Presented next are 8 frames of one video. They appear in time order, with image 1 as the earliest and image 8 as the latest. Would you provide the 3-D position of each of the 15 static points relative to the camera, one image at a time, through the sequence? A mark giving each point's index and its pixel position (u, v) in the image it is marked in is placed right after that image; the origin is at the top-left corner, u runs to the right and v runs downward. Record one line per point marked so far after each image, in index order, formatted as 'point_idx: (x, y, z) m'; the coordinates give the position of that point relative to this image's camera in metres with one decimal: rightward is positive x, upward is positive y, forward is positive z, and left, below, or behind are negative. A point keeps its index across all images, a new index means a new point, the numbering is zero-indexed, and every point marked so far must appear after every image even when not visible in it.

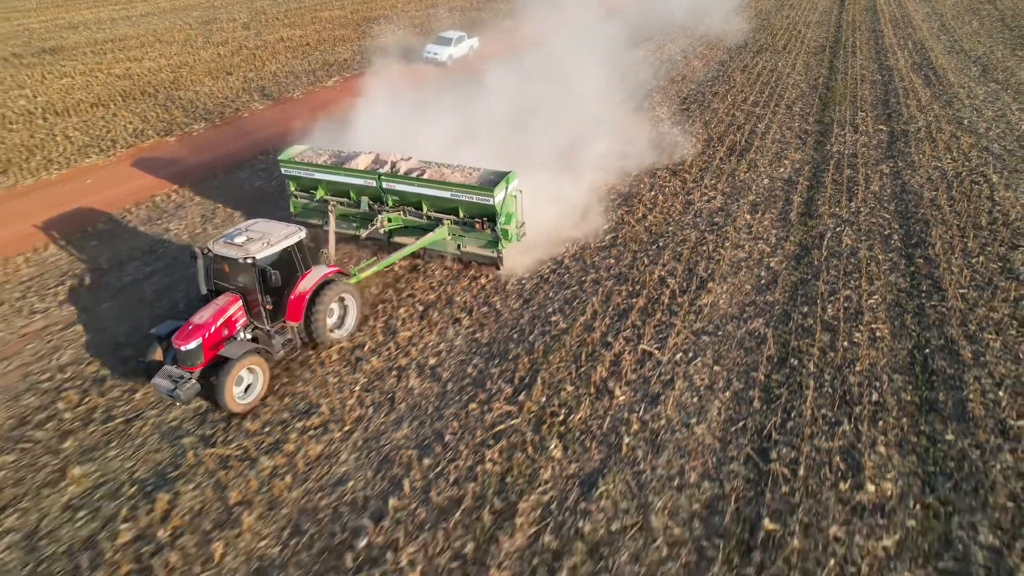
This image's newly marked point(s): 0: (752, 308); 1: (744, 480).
0: (+3.4, -0.3, +8.3) m
1: (+2.3, -1.9, +5.8) m
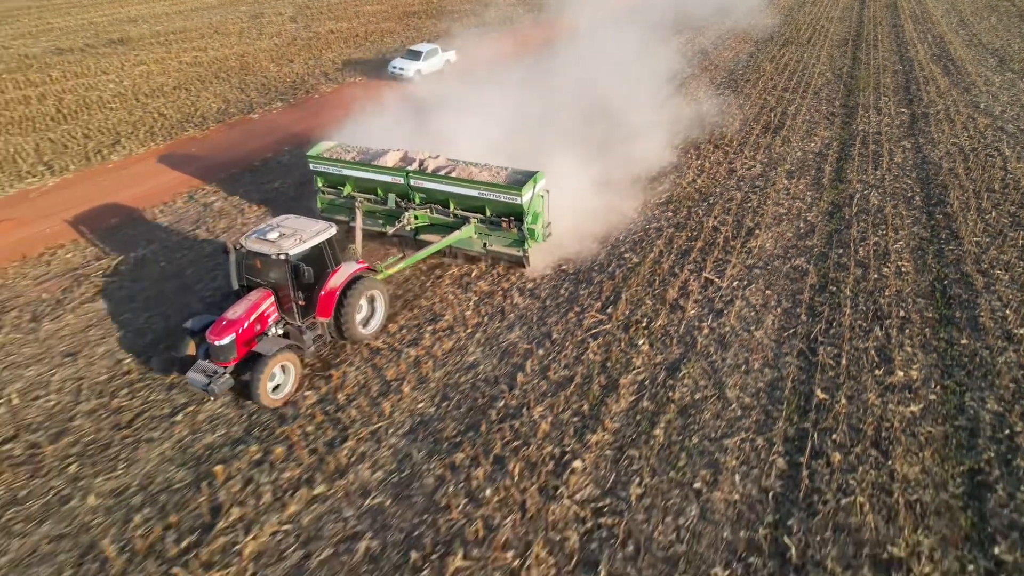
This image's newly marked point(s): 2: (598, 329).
0: (+4.7, +0.6, +9.7) m
1: (+3.5, -1.0, +7.2) m
2: (+1.1, -0.6, +7.9) m
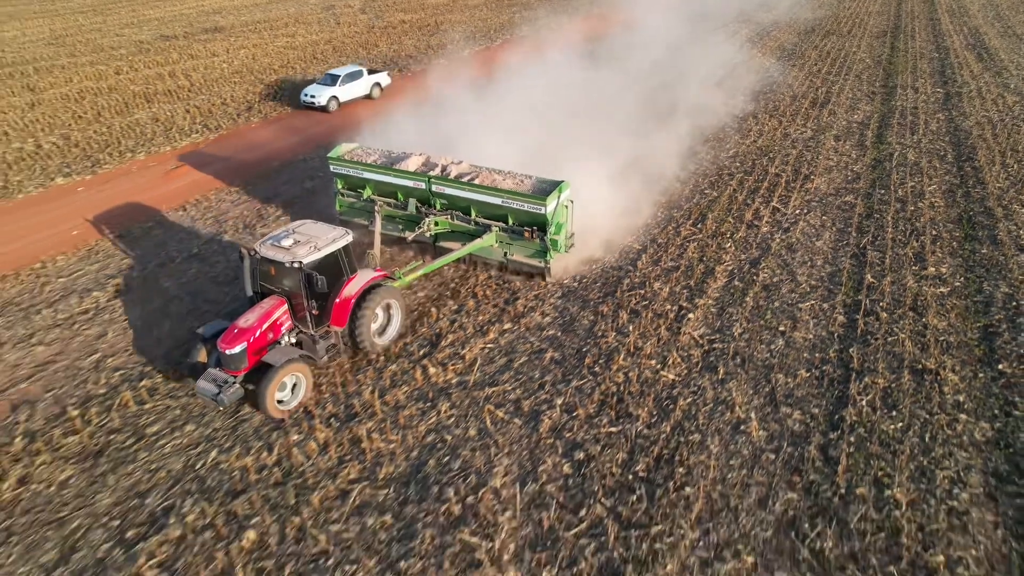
0: (+6.7, +2.0, +11.8) m
1: (+5.4, +0.4, +9.4) m
2: (+3.1, +0.8, +10.2) m
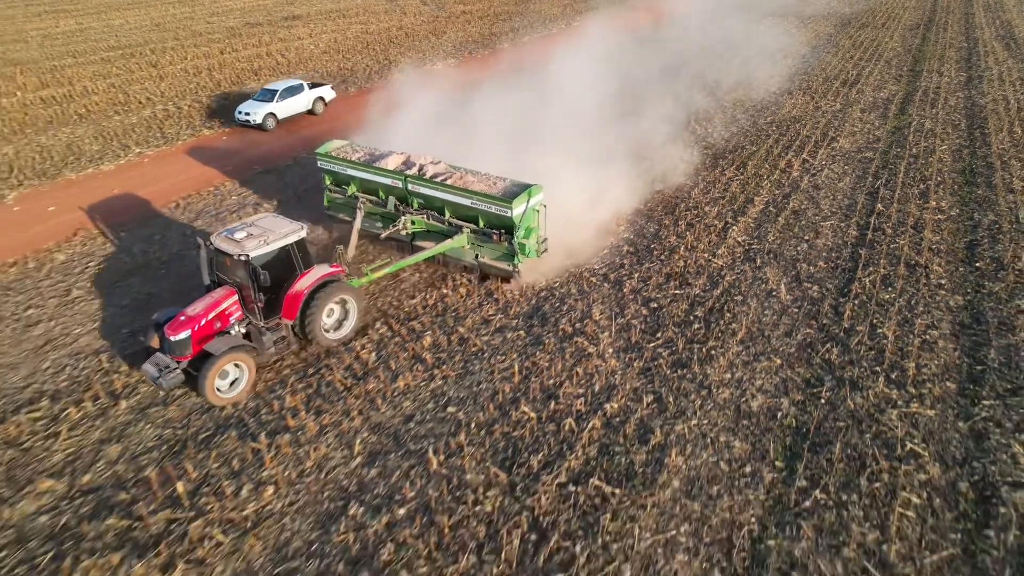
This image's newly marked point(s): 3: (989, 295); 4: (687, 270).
0: (+8.4, +3.3, +13.9) m
1: (+7.0, +1.8, +11.6) m
2: (+4.7, +2.2, +12.4) m
3: (+7.1, -0.1, +8.7) m
4: (+2.9, +0.3, +9.6) m
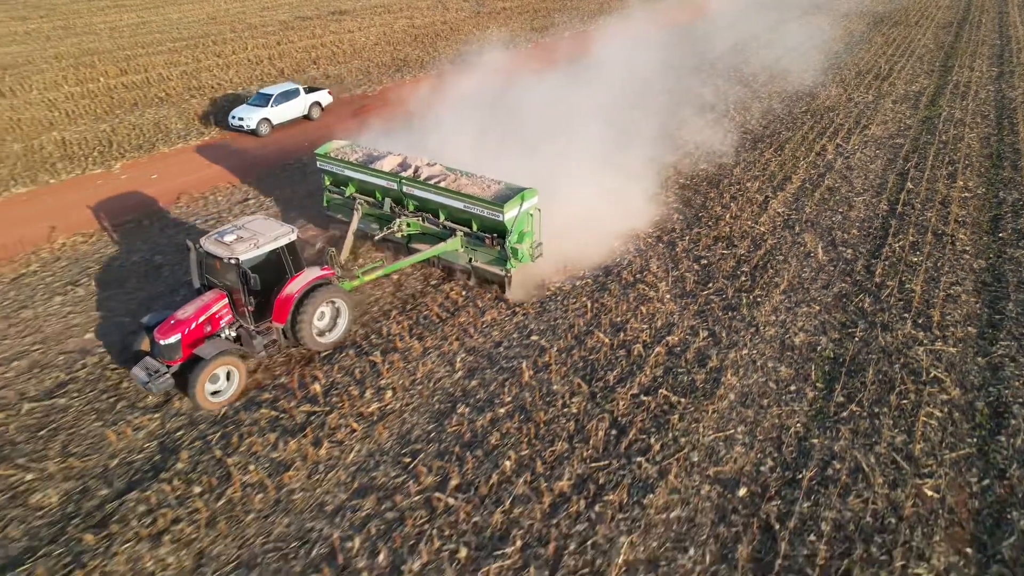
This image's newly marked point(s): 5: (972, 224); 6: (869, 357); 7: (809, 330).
0: (+9.8, +3.9, +14.8) m
1: (+8.2, +2.3, +12.5) m
2: (+6.0, +2.9, +13.5) m
3: (+8.2, +0.5, +9.7) m
4: (+4.1, +1.0, +10.7) m
5: (+8.4, +1.2, +10.8) m
6: (+4.7, -0.9, +7.8) m
7: (+4.2, -0.6, +8.3) m
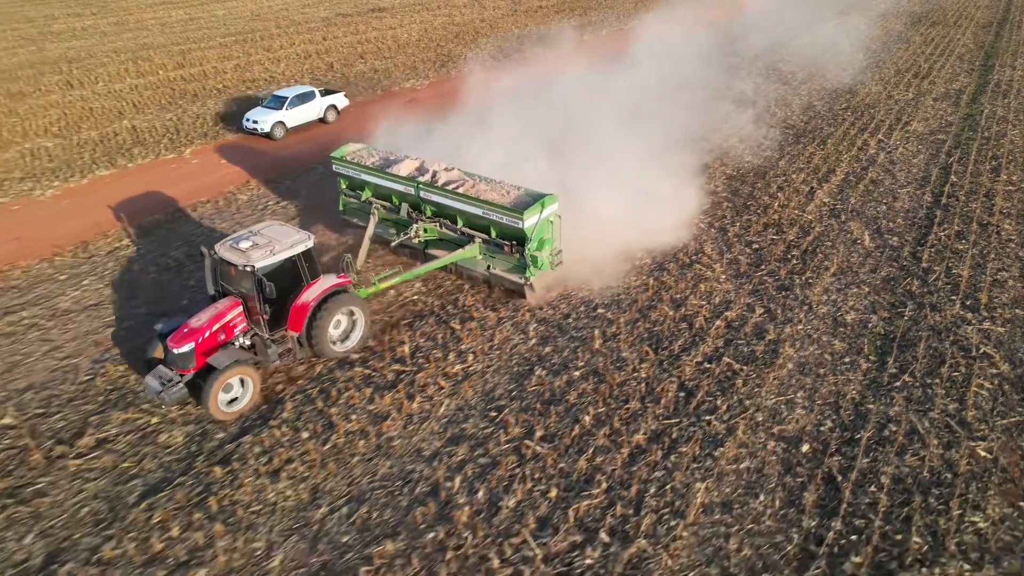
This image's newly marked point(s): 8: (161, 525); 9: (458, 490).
0: (+11.0, +4.0, +15.1) m
1: (+9.4, +2.6, +12.9) m
2: (+7.2, +3.1, +13.9) m
3: (+9.3, +0.7, +10.0) m
4: (+5.2, +1.3, +11.2) m
5: (+9.6, +1.4, +11.1) m
6: (+5.7, -0.7, +8.2) m
7: (+5.2, -0.3, +8.8) m
8: (-3.6, -2.4, +6.0) m
9: (-0.6, -2.2, +6.2) m
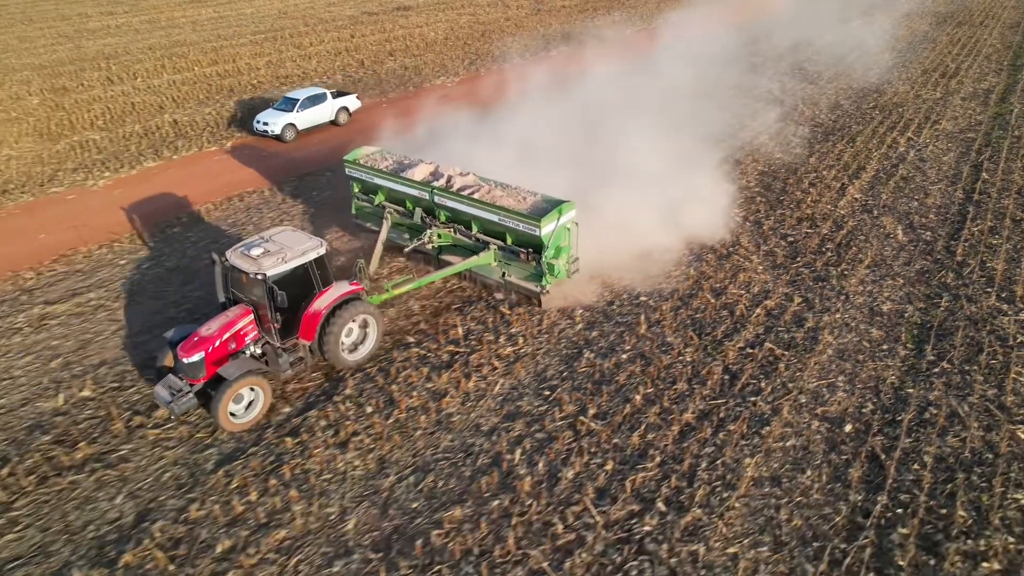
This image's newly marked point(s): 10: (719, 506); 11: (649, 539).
0: (+11.9, +4.1, +15.3) m
1: (+10.2, +2.6, +13.0) m
2: (+8.0, +3.2, +14.1) m
3: (+10.0, +0.8, +10.2) m
4: (+5.9, +1.4, +11.4) m
5: (+10.3, +1.5, +11.3) m
6: (+6.4, -0.5, +8.5) m
7: (+5.9, -0.2, +9.0) m
8: (-3.0, -2.2, +6.4) m
9: (+0.1, -2.0, +6.6) m
10: (+2.1, -2.3, +6.1) m
11: (+1.3, -2.5, +5.8) m
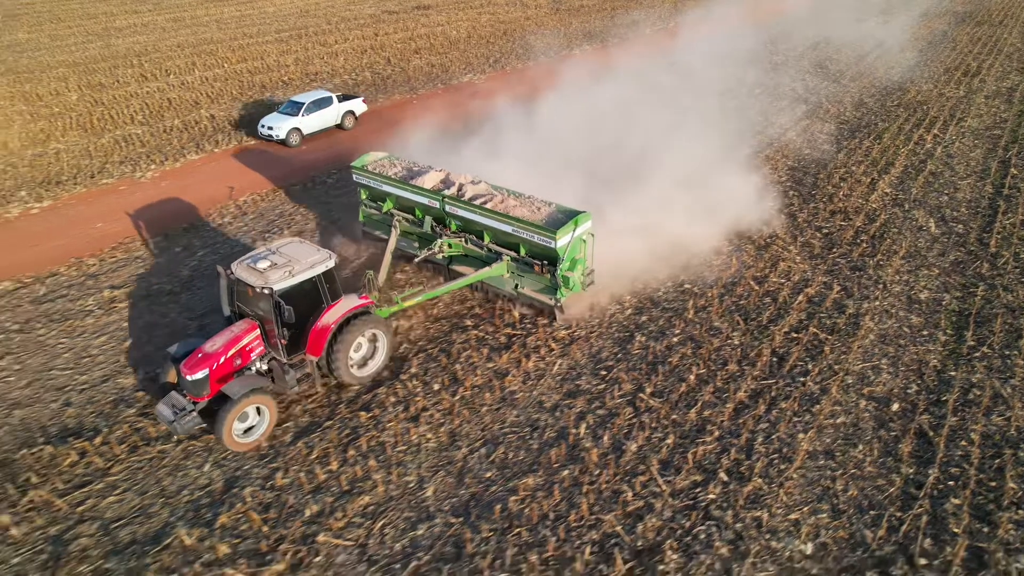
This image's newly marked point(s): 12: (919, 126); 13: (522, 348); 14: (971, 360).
0: (+12.8, +4.3, +15.5) m
1: (+11.0, +2.8, +13.3) m
2: (+8.9, +3.4, +14.3) m
3: (+10.8, +0.9, +10.5) m
4: (+6.8, +1.6, +11.7) m
5: (+11.1, +1.6, +11.5) m
6: (+7.2, -0.3, +8.7) m
7: (+6.7, 0.0, +9.3) m
8: (-2.2, -2.0, +6.8) m
9: (+0.8, -1.7, +6.9) m
10: (+2.9, -2.1, +6.4) m
11: (+2.1, -2.3, +6.1) m
12: (+10.9, +4.4, +15.8) m
13: (+0.1, -0.9, +8.3) m
14: (+6.2, -1.0, +7.9) m
